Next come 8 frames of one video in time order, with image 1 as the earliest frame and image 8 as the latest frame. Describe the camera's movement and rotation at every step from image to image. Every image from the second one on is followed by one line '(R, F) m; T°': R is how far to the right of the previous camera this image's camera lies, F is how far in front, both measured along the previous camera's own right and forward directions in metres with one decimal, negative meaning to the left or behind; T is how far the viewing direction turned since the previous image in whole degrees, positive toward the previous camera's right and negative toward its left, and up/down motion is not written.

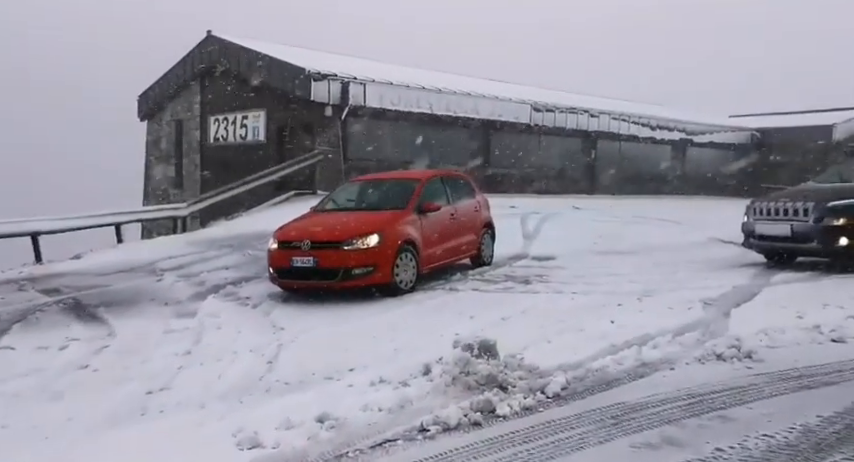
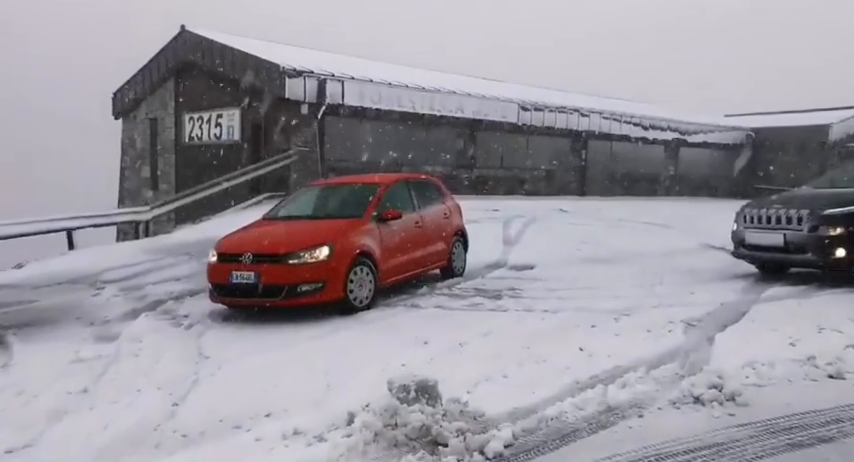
(+0.4, +0.8) m; 0°
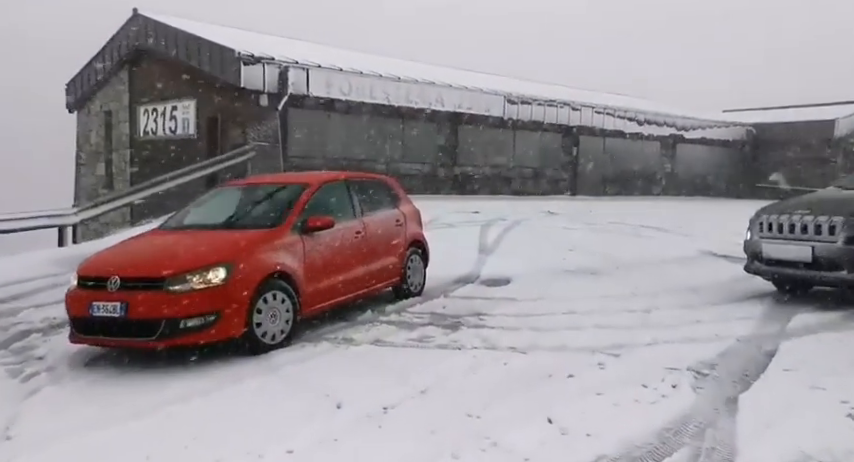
(+0.5, +1.8) m; 0°
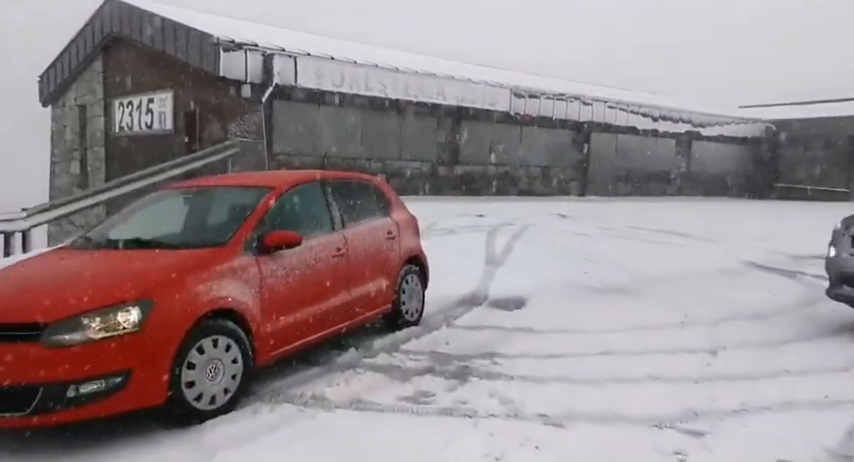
(0.0, +1.8) m; 0°
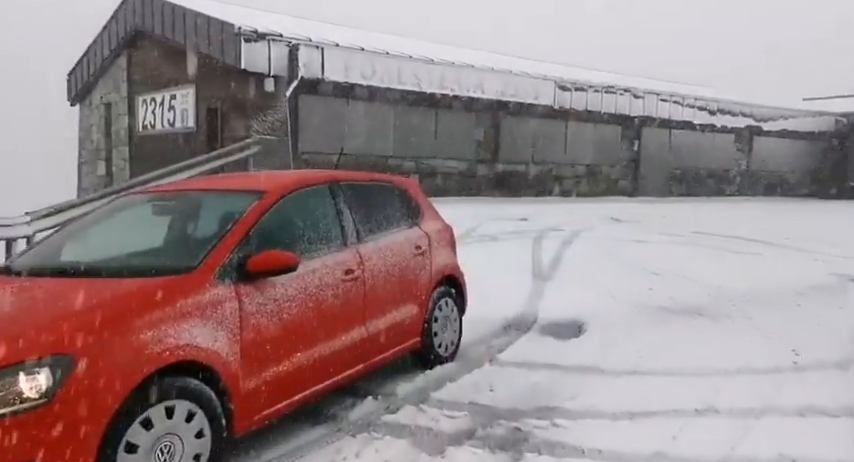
(0.0, +1.4) m; -3°
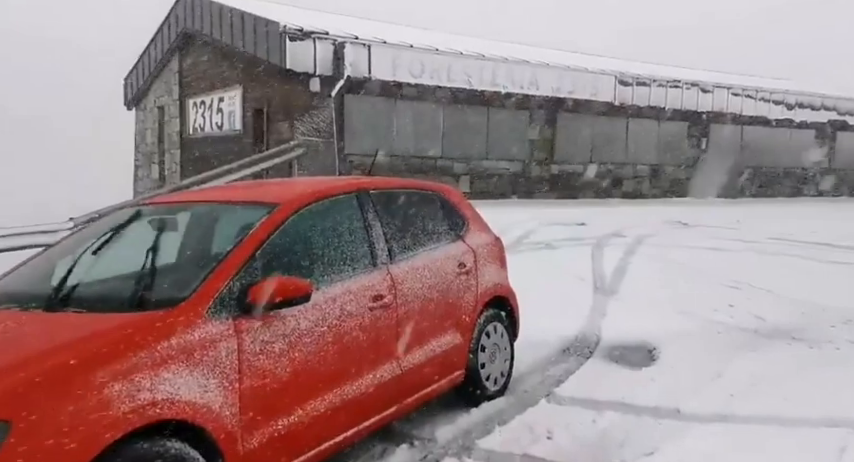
(+0.1, +0.8) m; -4°
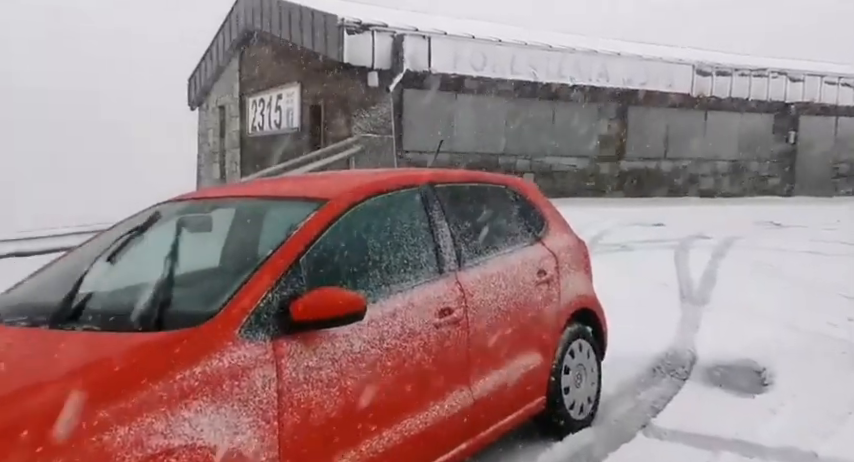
(-0.1, +0.6) m; -4°
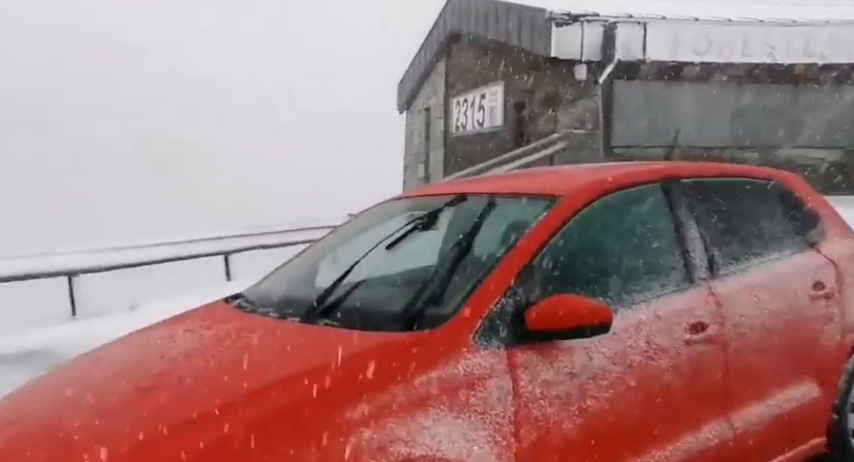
(-0.2, +0.3) m; -15°
